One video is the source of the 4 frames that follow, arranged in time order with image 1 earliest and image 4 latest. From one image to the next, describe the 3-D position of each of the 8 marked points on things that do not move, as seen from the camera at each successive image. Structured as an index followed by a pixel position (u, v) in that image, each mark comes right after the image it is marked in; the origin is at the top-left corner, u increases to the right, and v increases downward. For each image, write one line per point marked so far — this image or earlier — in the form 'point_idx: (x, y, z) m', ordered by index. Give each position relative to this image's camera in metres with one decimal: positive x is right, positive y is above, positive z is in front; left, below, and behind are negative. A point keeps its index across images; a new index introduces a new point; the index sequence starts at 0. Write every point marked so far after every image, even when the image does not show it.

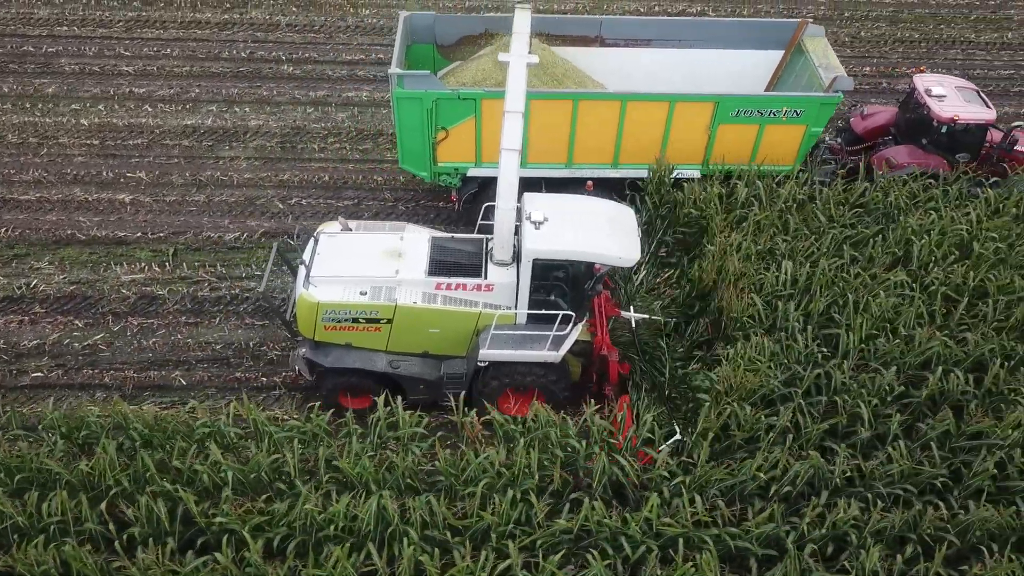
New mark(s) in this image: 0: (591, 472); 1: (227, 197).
0: (+0.5, -1.2, +5.2) m
1: (-3.0, +1.0, +8.7) m
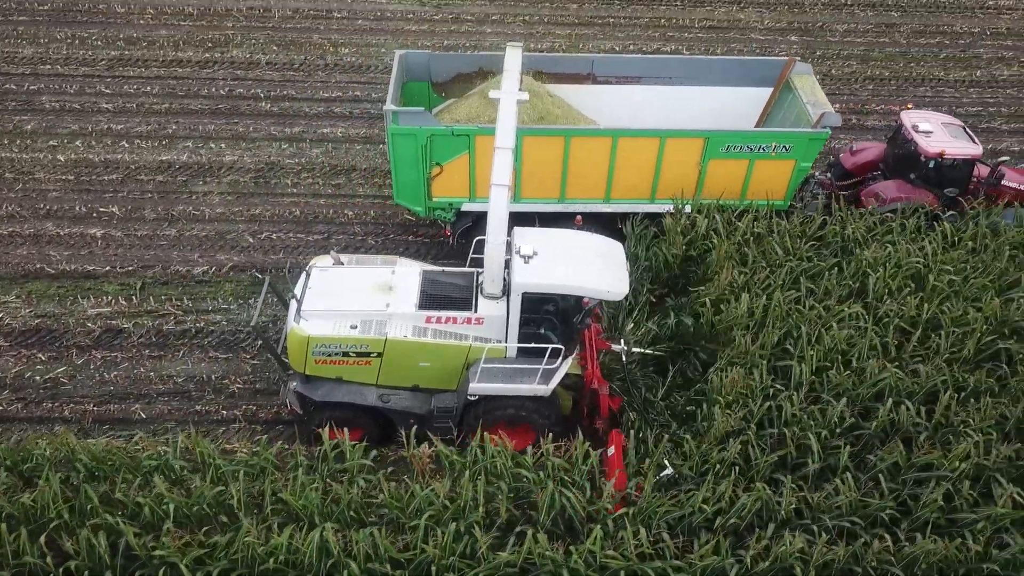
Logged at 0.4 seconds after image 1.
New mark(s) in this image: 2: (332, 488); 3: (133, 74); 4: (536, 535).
0: (+0.2, -1.4, +5.2) m
1: (-3.4, +0.6, +8.7) m
2: (-1.1, -1.3, +5.1) m
3: (-5.2, +3.0, +11.2) m
4: (+0.2, -1.5, +4.9) m
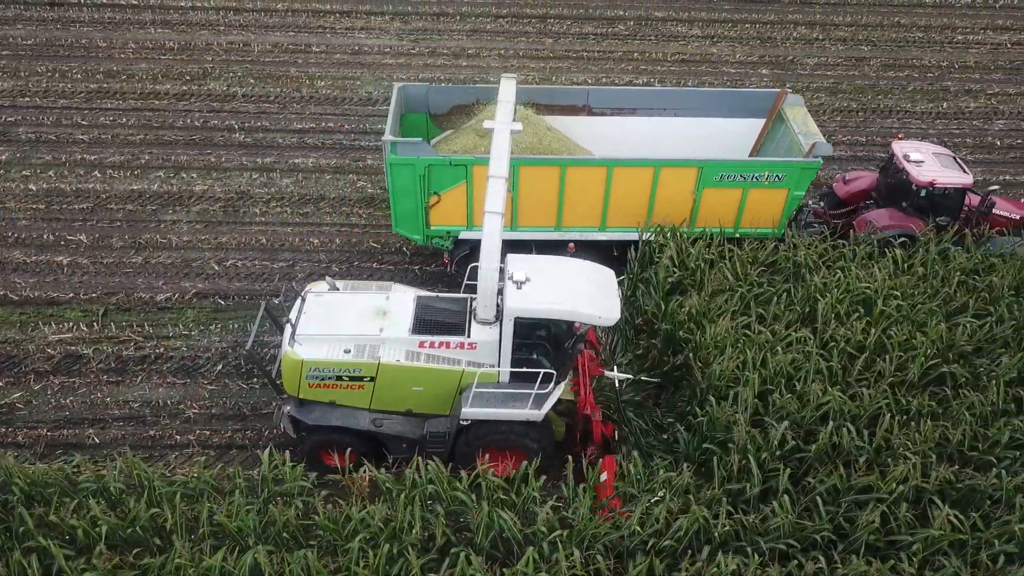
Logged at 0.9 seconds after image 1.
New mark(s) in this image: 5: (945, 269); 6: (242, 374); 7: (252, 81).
0: (-0.2, -1.5, +5.2) m
1: (-3.8, +0.3, +8.8) m
2: (-1.5, -1.4, +5.1) m
3: (-5.6, +2.6, +11.4) m
4: (-0.2, -1.6, +4.9) m
5: (+3.8, +0.2, +7.3) m
6: (-2.5, -0.8, +7.5) m
7: (-3.9, +3.1, +12.2) m
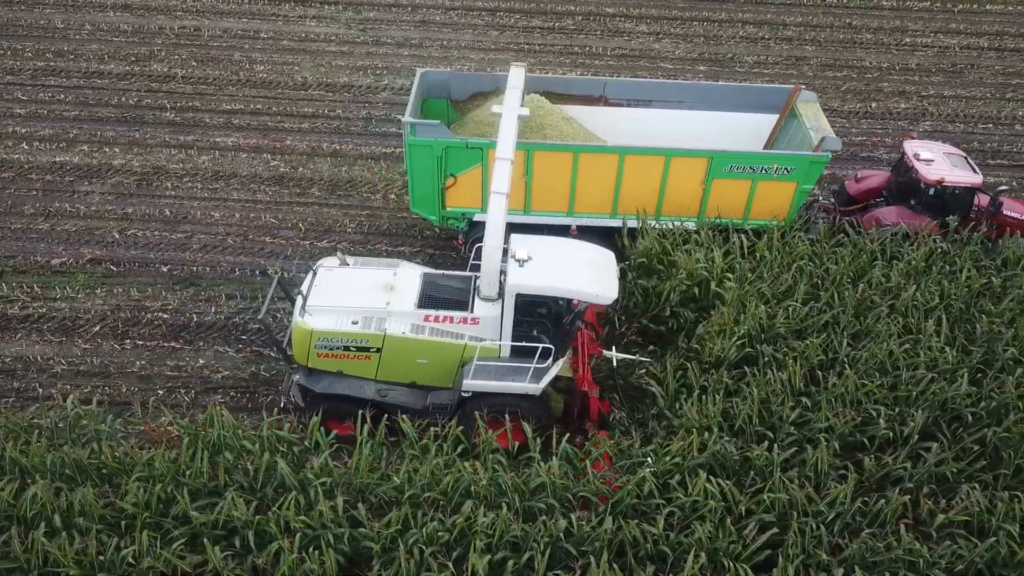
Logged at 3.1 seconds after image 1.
0: (-1.7, -1.3, +5.5) m
1: (-5.0, +0.7, +9.2) m
2: (-3.0, -1.1, +5.5) m
3: (-6.7, +3.0, +11.9) m
4: (-1.7, -1.3, +5.2) m
5: (+2.5, +0.3, +7.5) m
6: (-3.9, -0.5, +7.9) m
7: (-4.9, +3.5, +12.6) m
